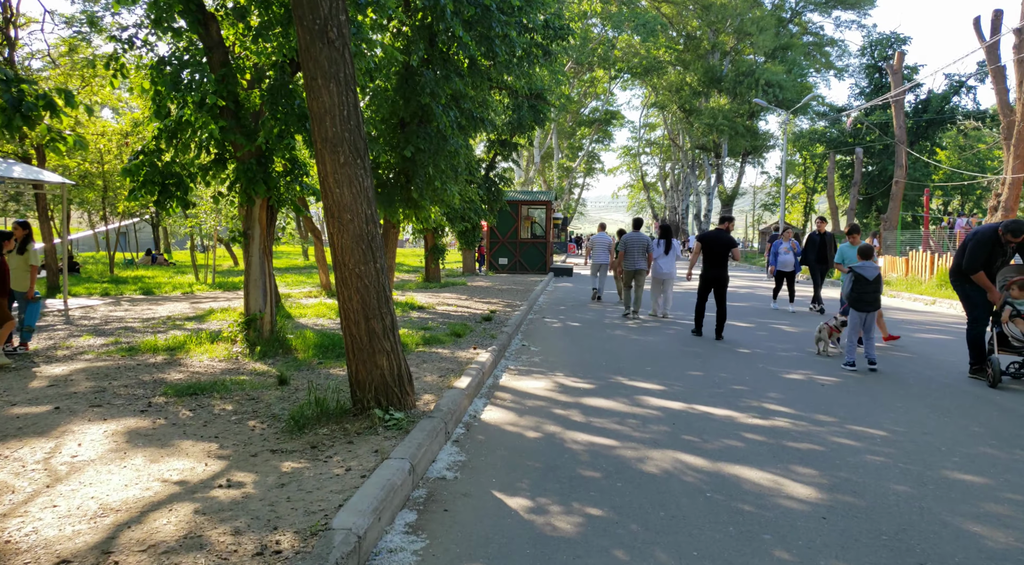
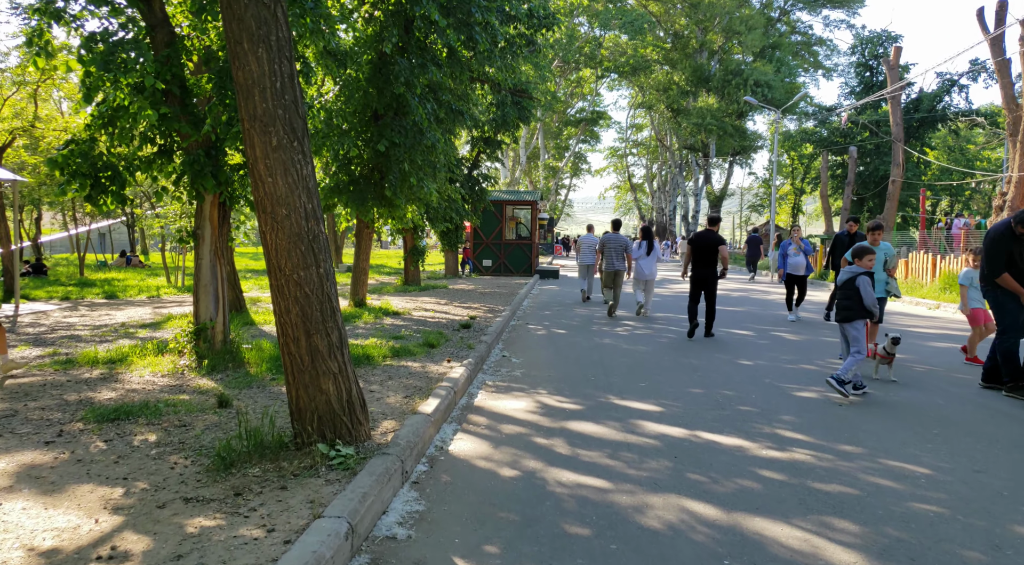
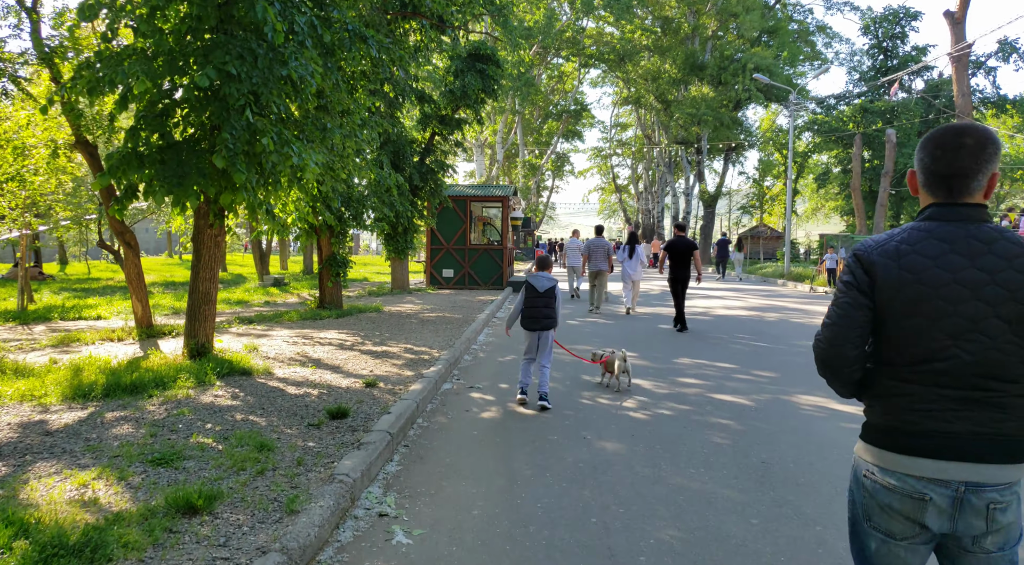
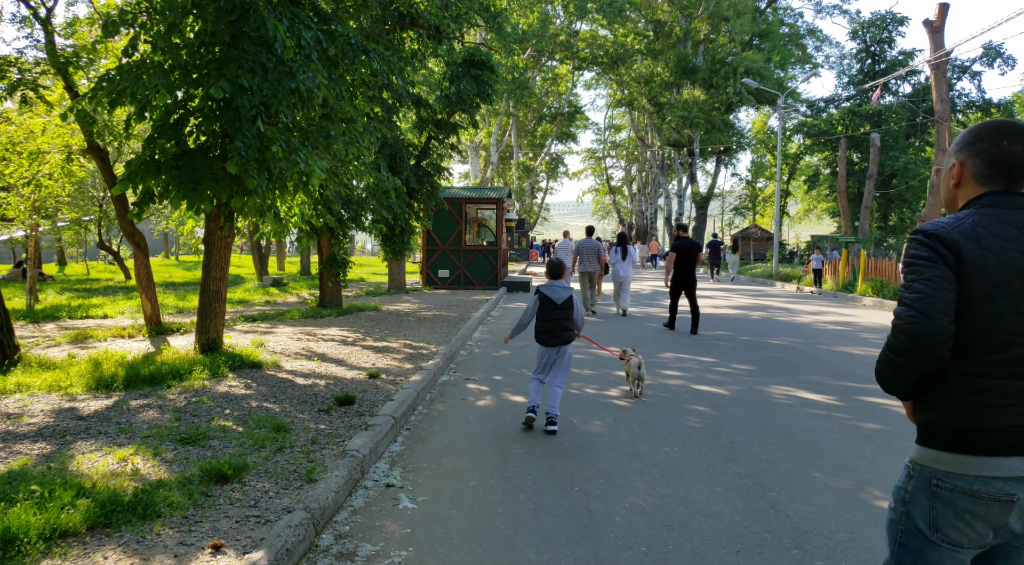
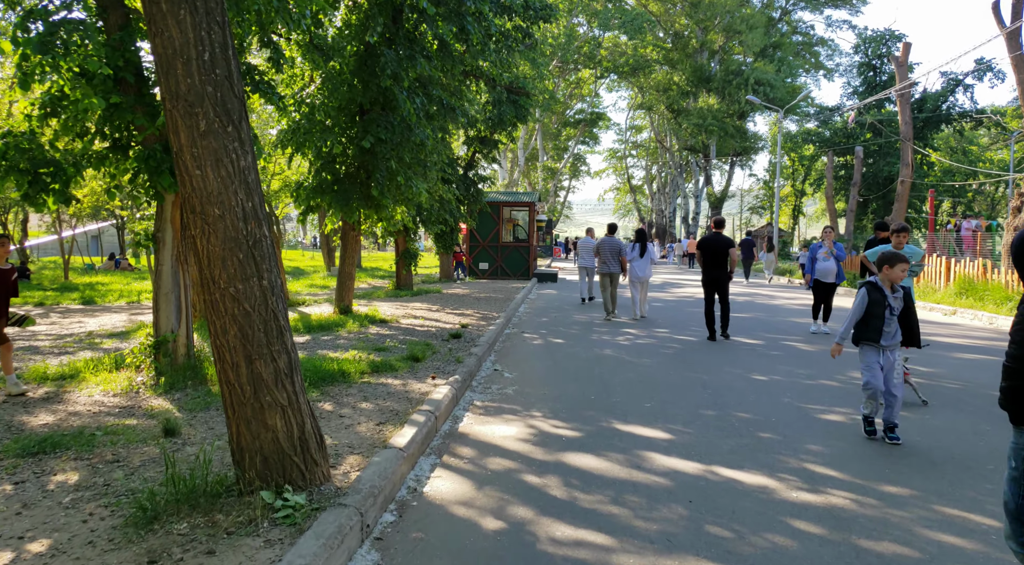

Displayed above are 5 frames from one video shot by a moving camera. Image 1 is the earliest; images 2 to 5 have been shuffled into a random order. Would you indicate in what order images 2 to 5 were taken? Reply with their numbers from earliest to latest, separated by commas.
2, 5, 4, 3
